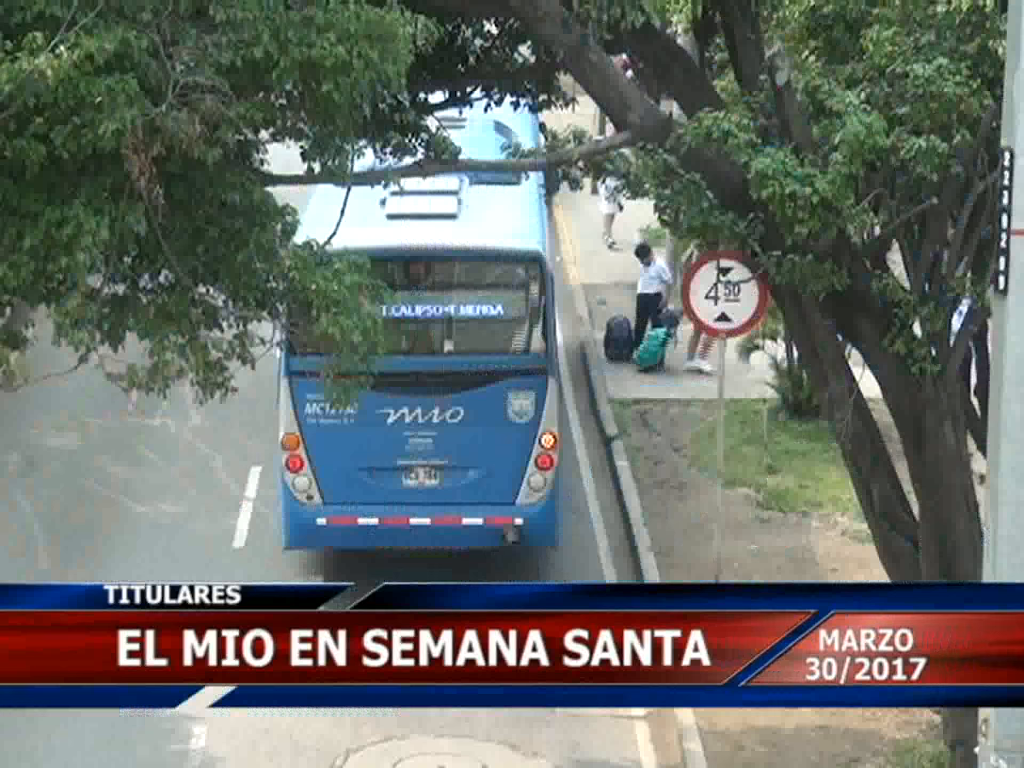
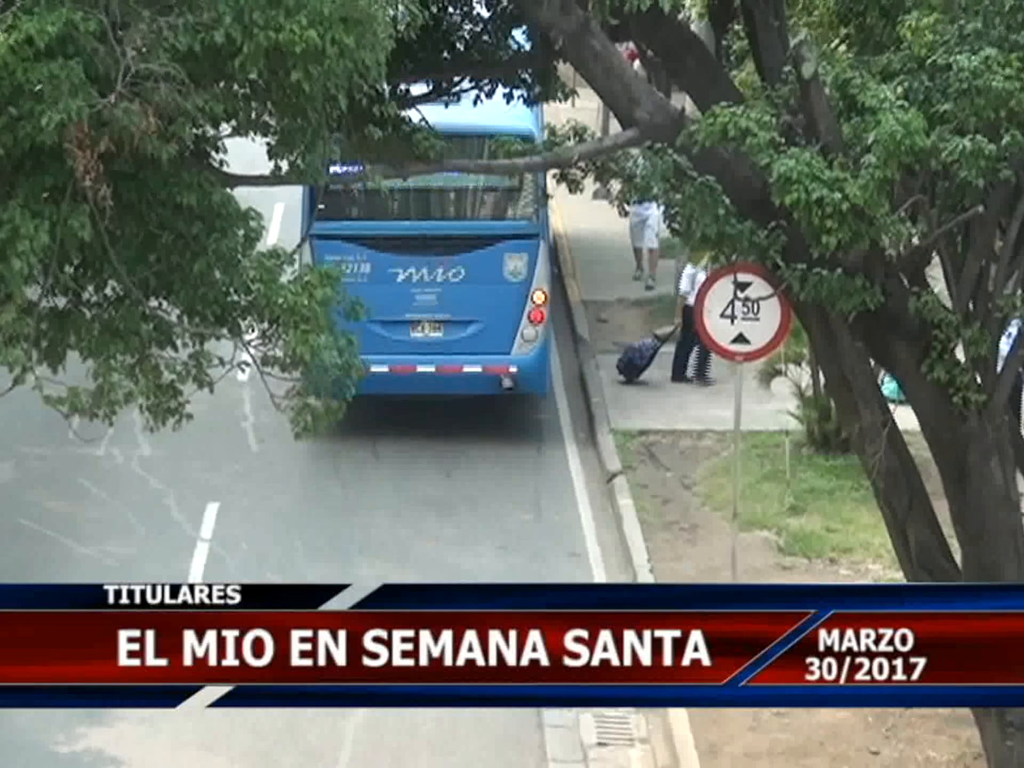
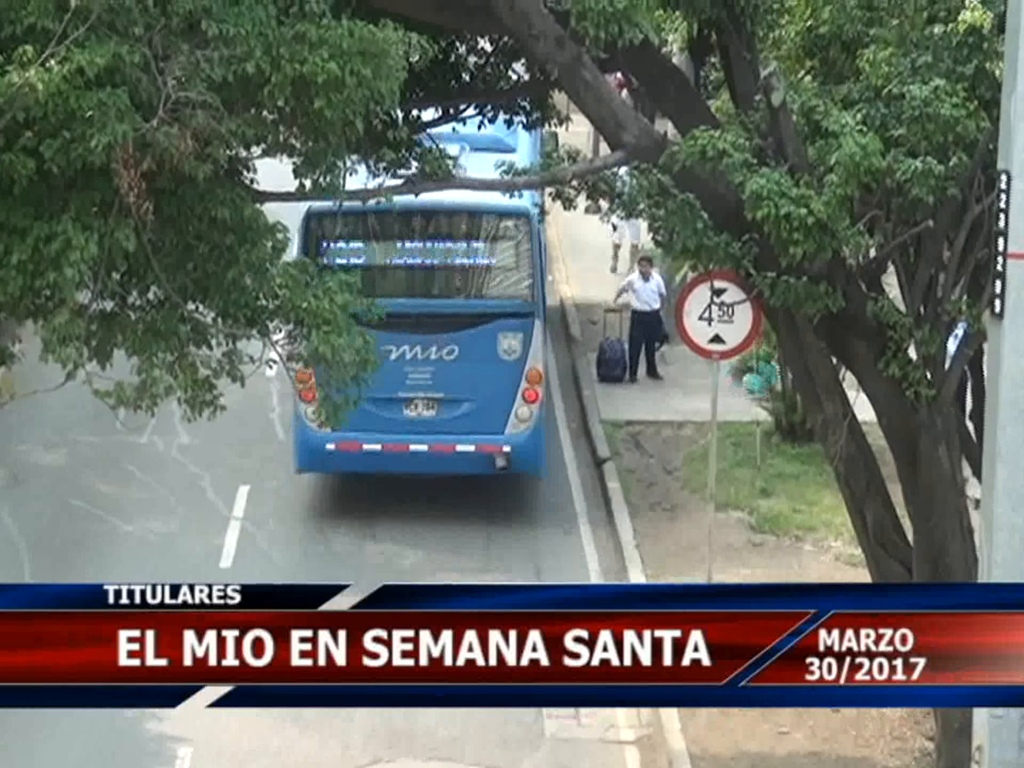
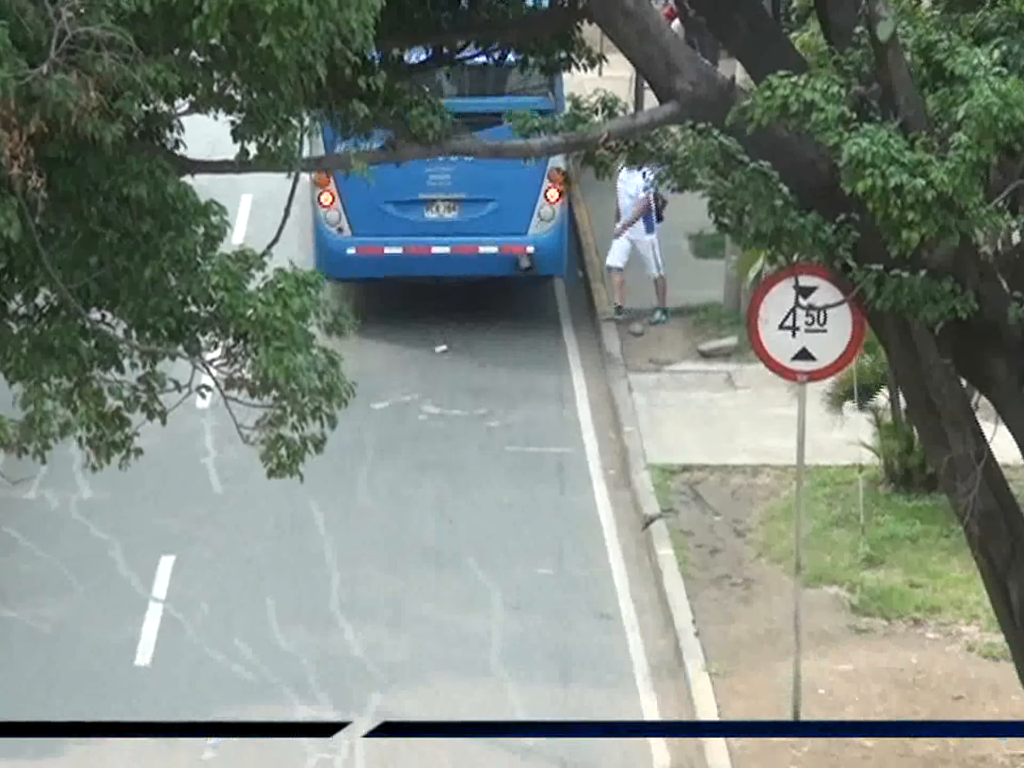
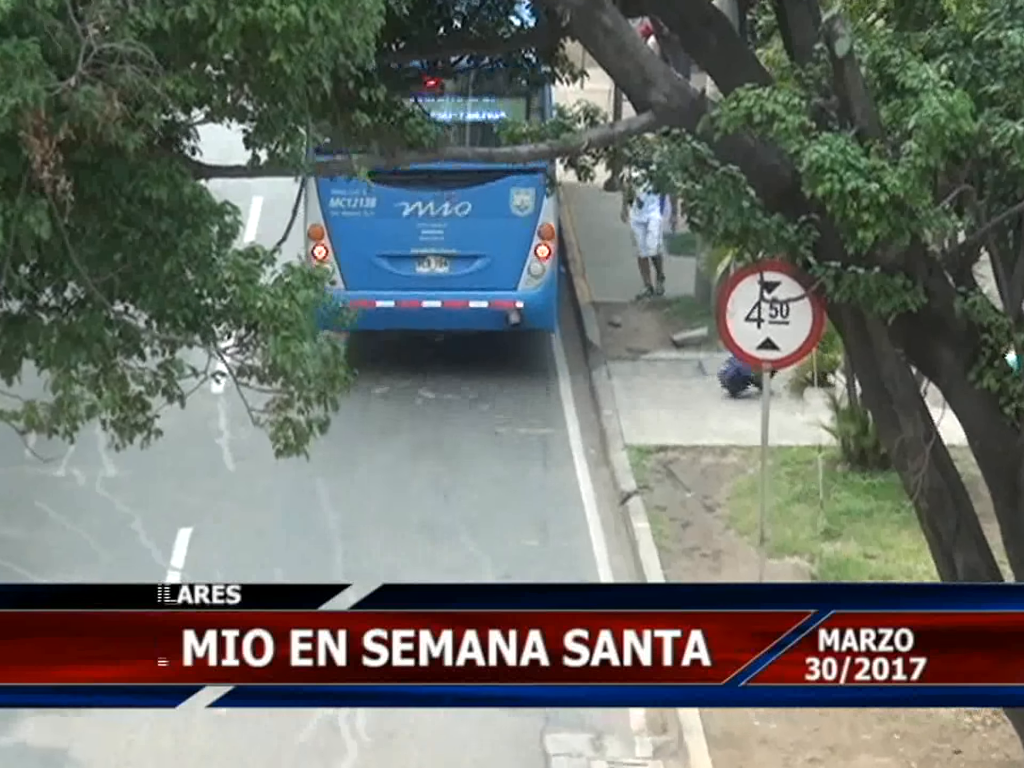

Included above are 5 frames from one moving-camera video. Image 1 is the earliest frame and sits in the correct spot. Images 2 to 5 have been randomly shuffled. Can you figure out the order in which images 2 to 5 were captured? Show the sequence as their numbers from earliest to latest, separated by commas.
3, 2, 5, 4
